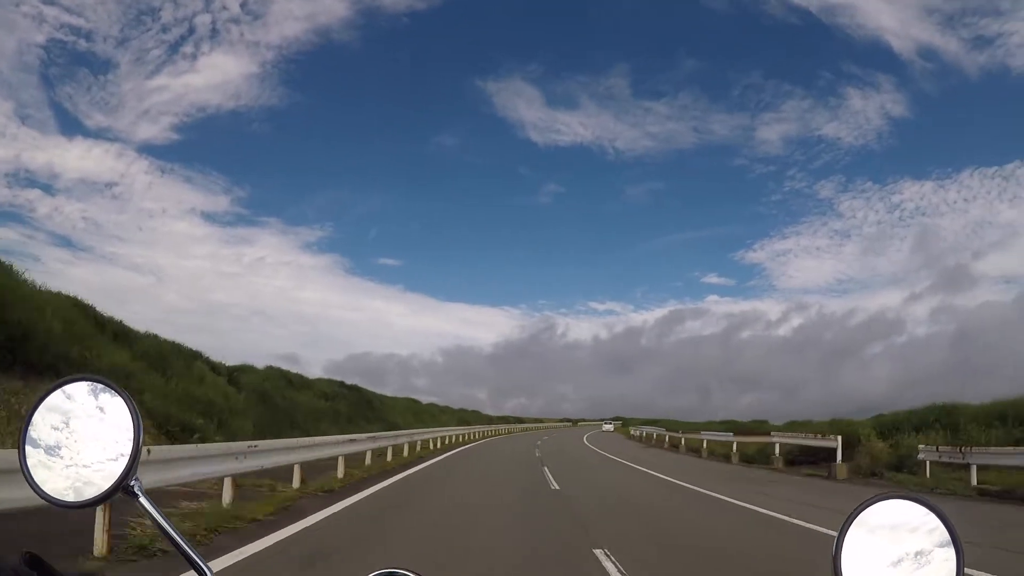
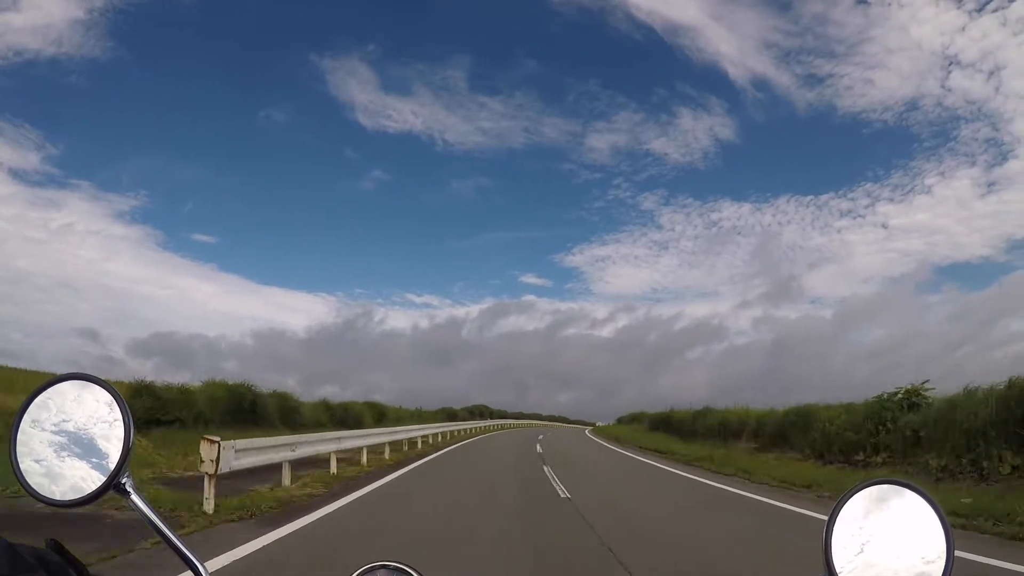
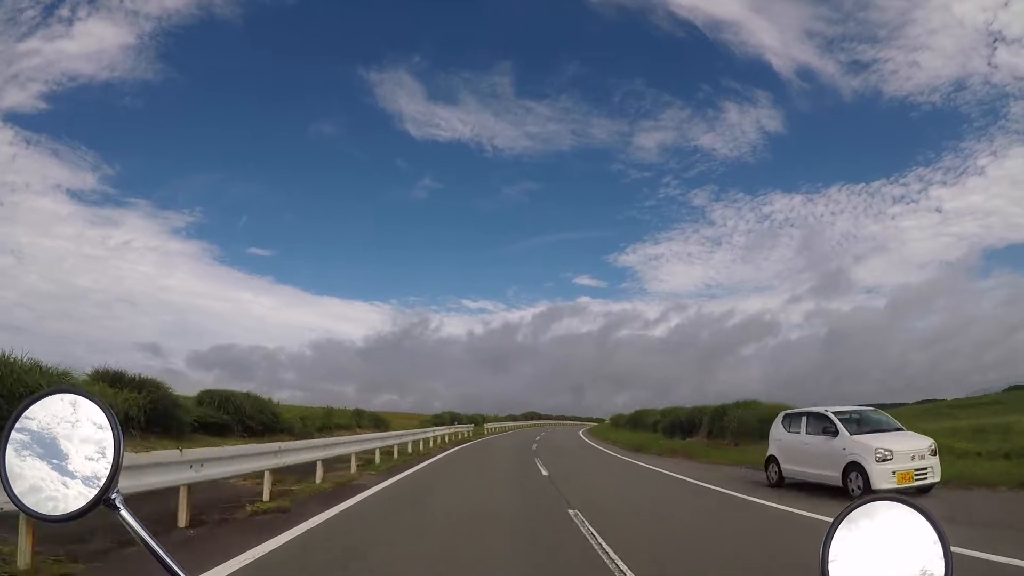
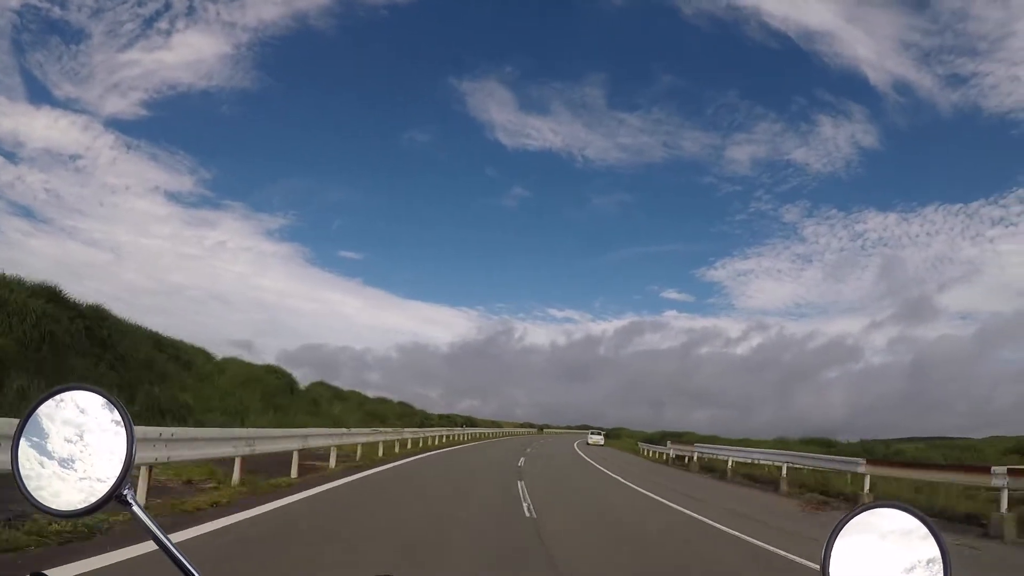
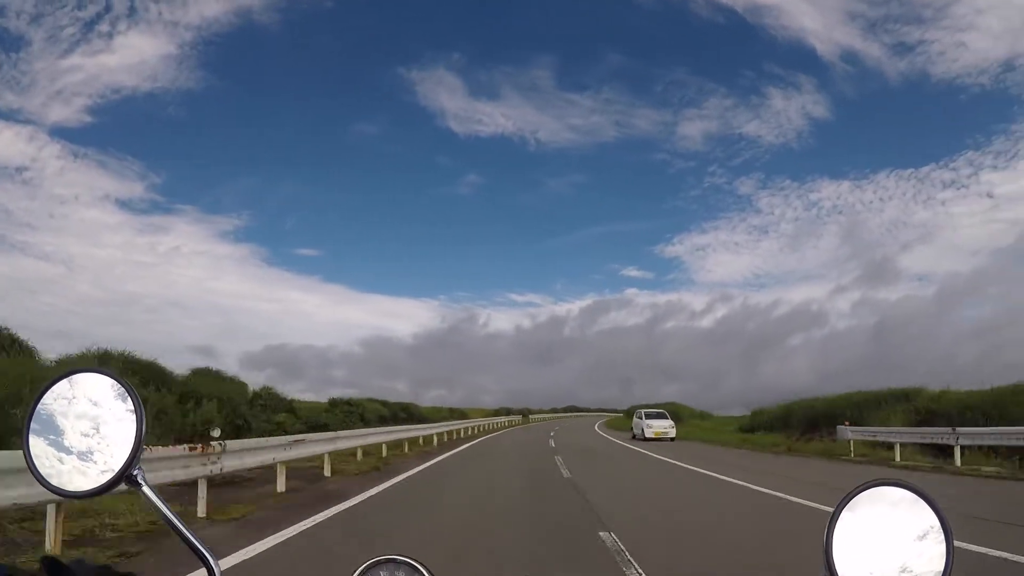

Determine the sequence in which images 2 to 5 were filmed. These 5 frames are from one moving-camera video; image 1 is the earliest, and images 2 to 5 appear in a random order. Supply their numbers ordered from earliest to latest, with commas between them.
4, 5, 3, 2
